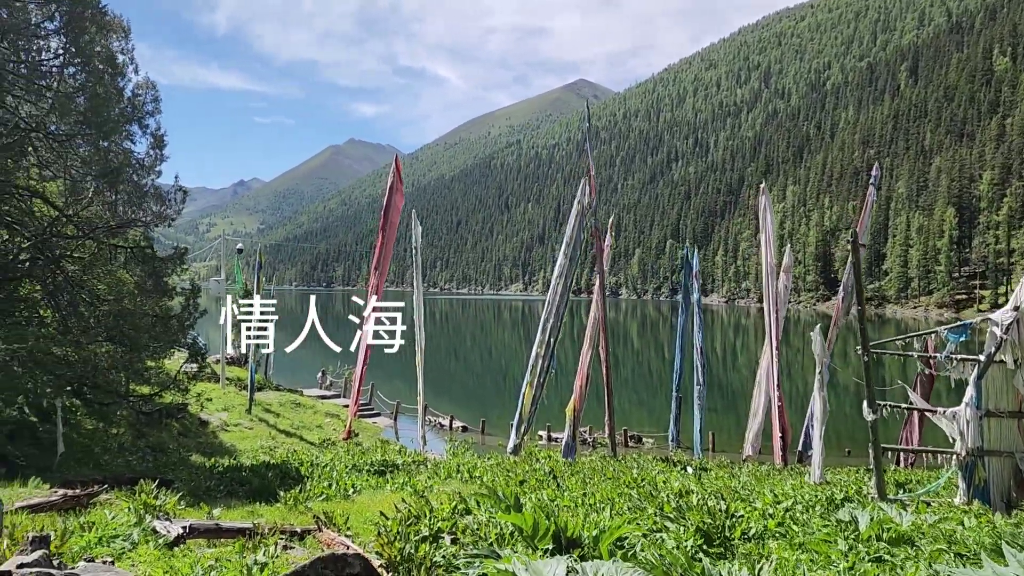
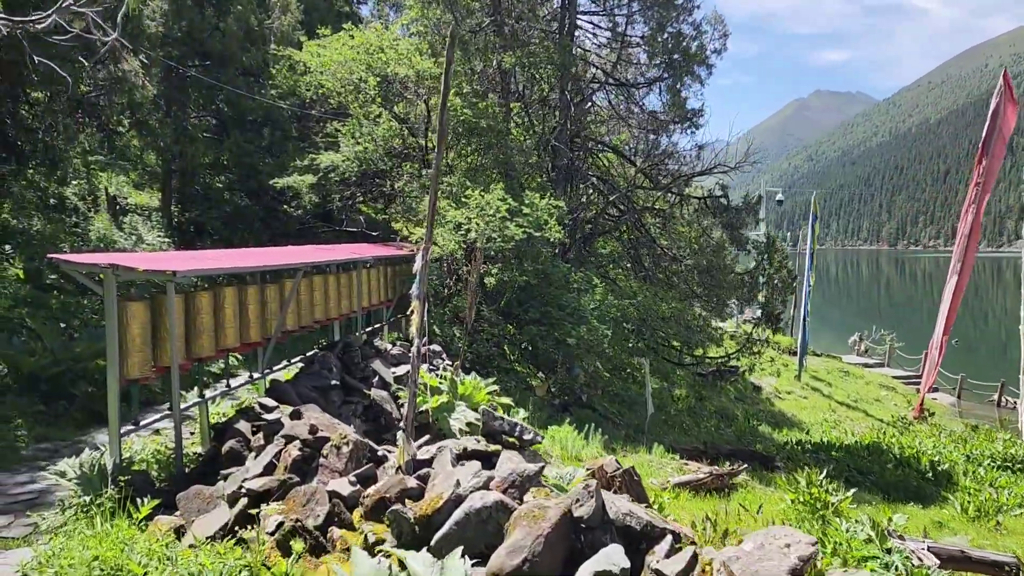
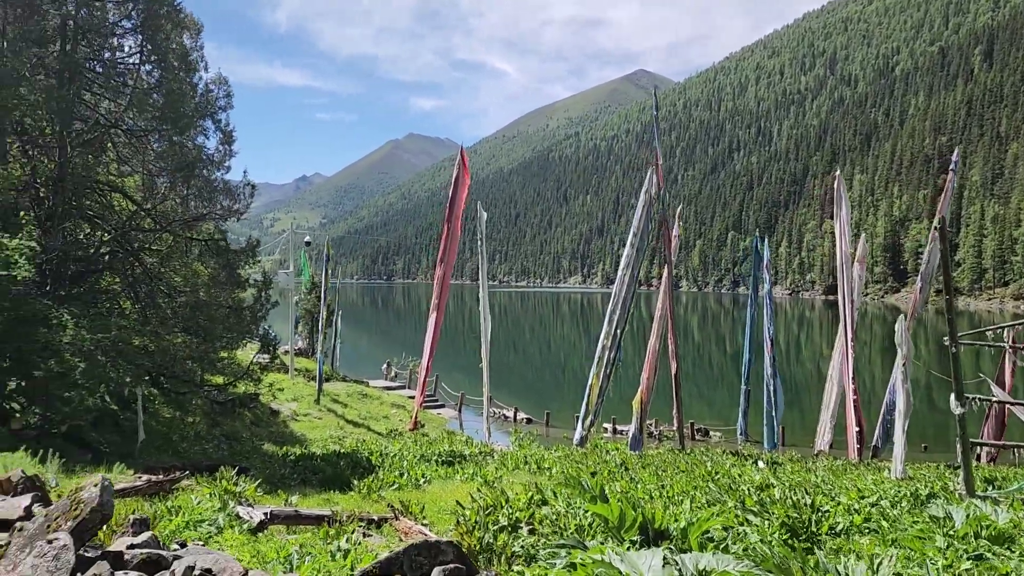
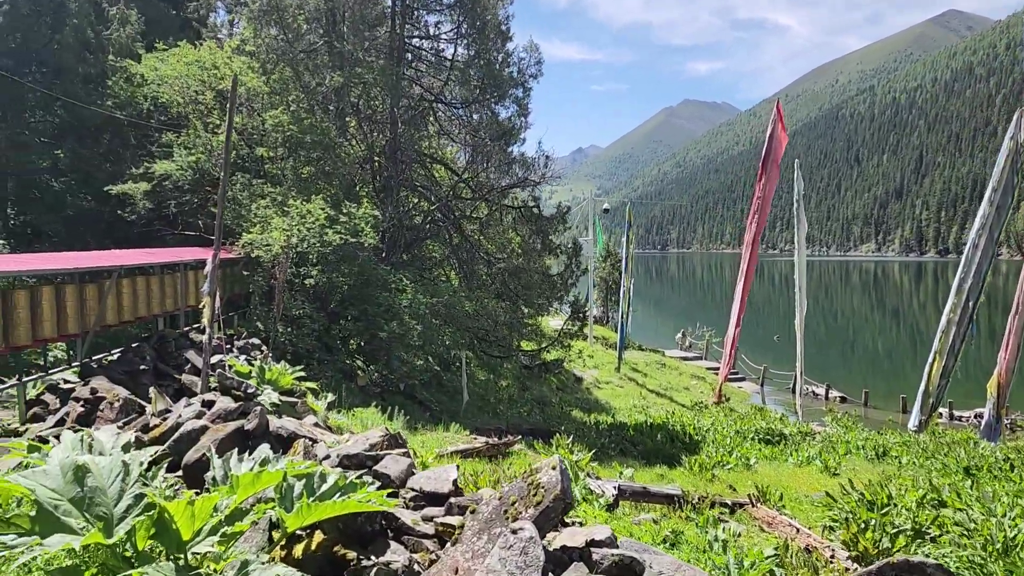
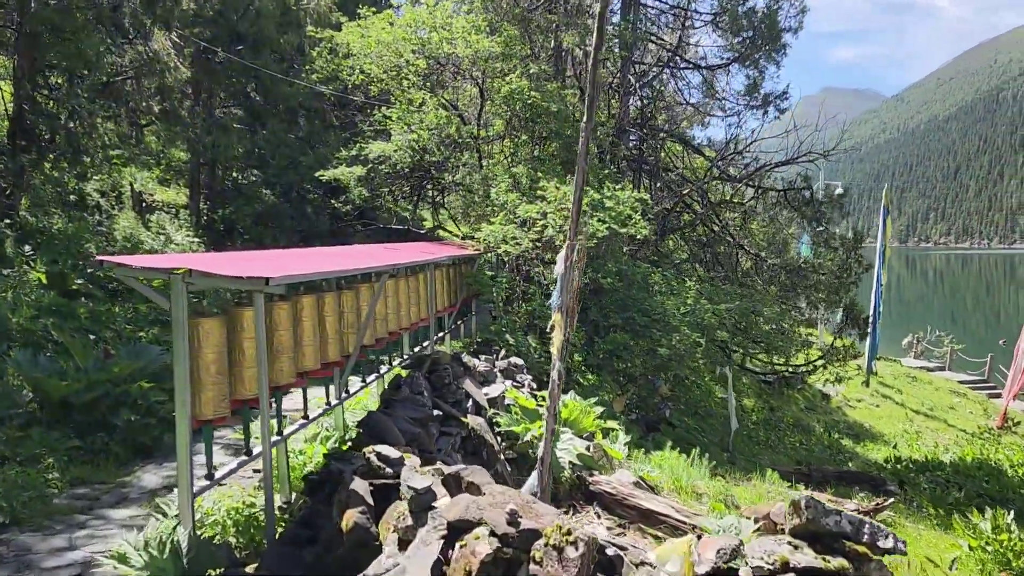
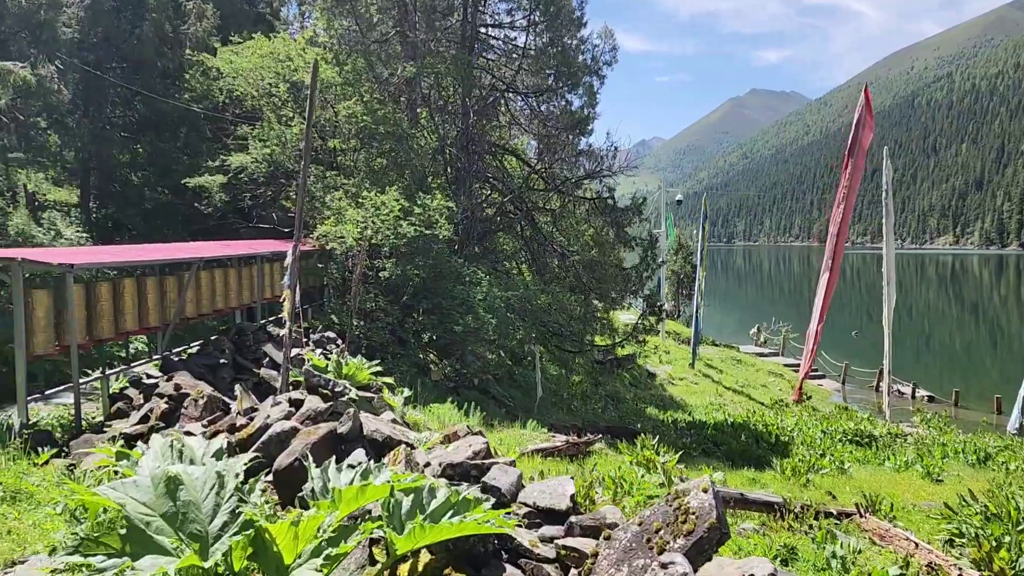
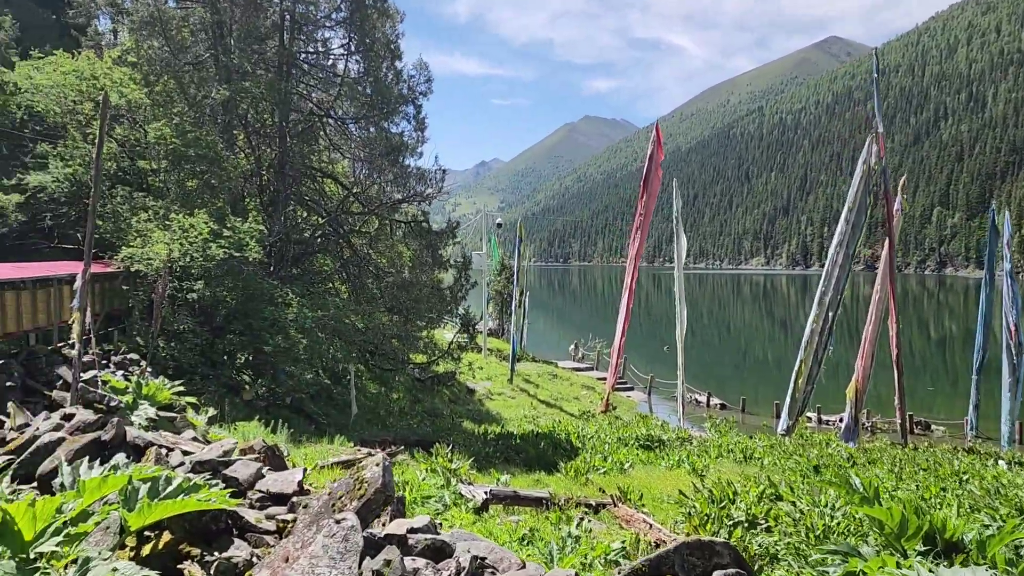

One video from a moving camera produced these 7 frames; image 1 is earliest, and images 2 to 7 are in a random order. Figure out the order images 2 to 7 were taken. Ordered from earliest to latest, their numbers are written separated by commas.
3, 7, 4, 6, 2, 5
